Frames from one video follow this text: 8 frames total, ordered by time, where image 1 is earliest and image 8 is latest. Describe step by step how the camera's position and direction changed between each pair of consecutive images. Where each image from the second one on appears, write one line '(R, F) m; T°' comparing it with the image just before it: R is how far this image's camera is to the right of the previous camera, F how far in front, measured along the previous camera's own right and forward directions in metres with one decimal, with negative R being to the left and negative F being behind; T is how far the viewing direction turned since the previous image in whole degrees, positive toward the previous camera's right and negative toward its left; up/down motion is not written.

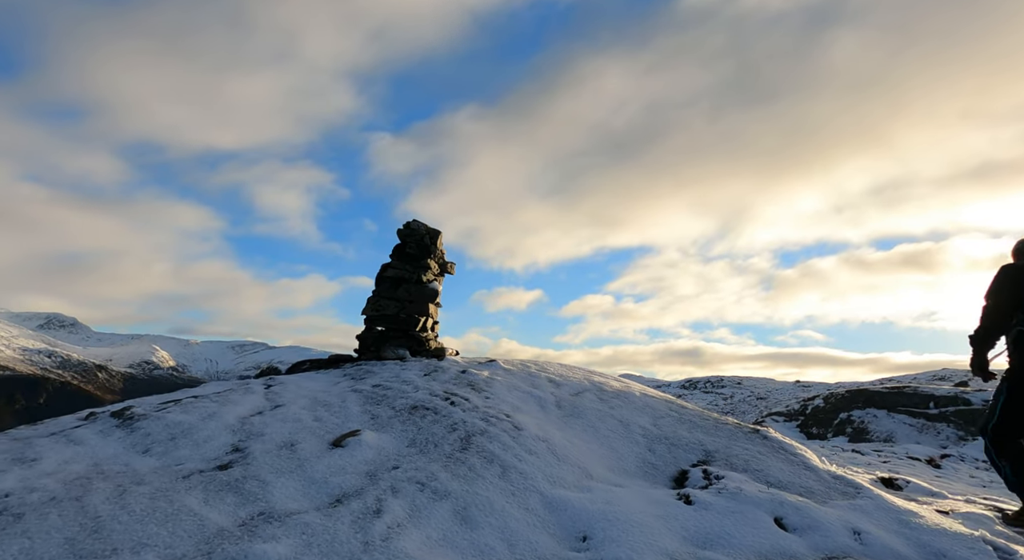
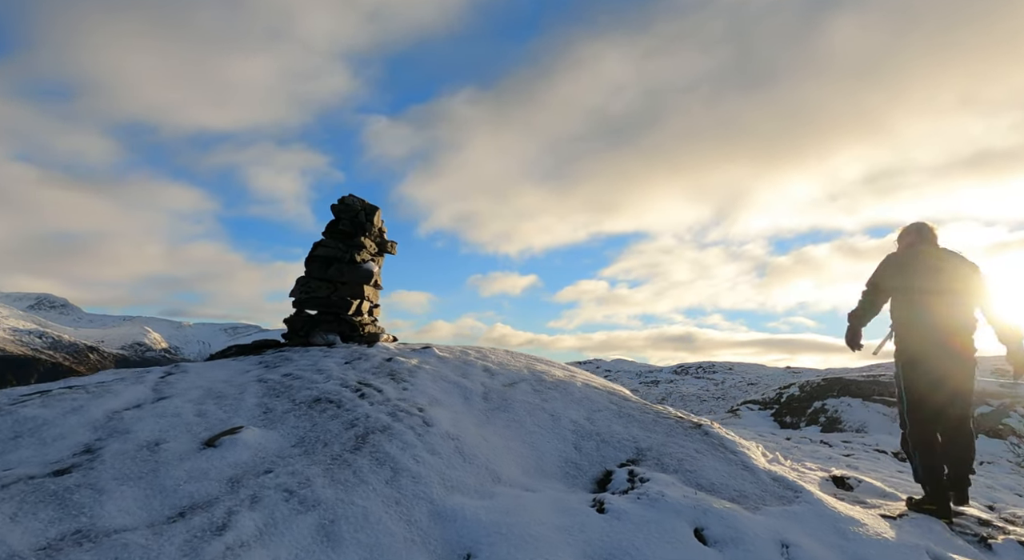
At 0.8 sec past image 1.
(+1.1, +0.8) m; +1°
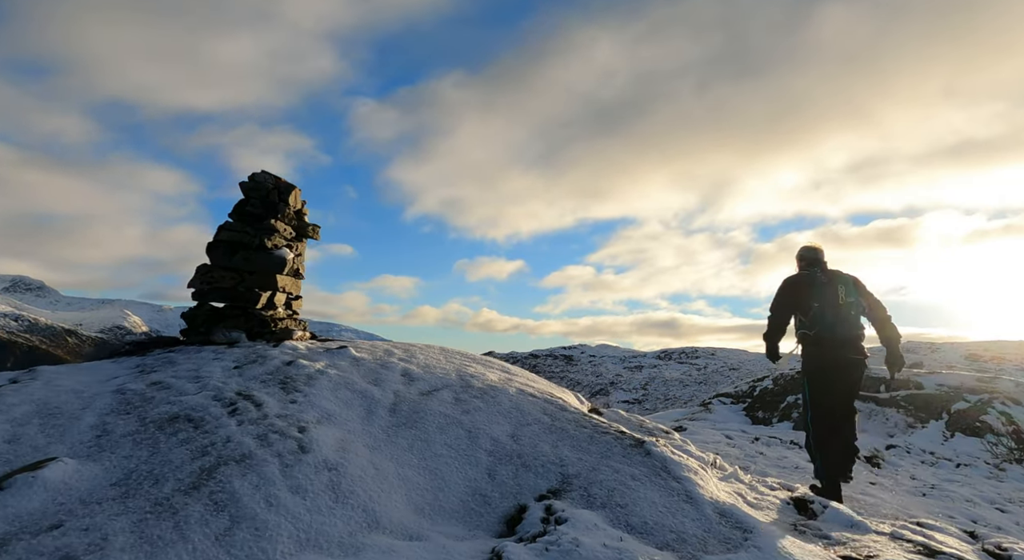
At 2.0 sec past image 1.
(+1.0, +1.3) m; +1°
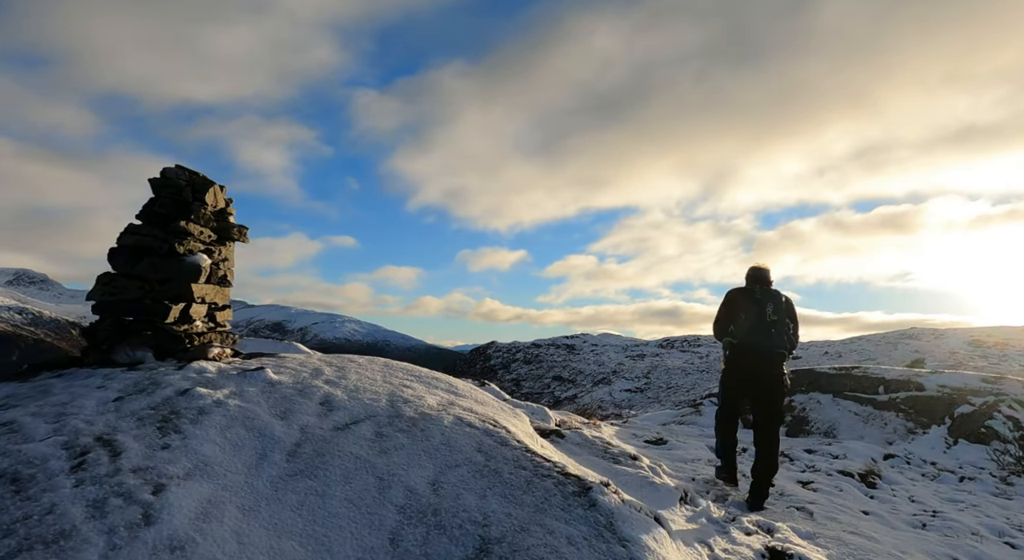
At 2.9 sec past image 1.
(+0.9, +1.2) m; 0°
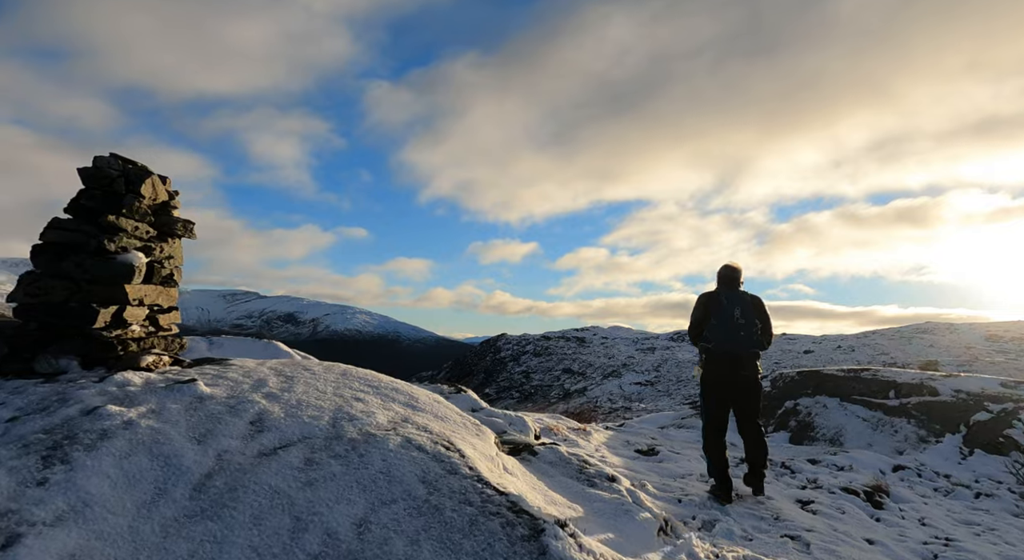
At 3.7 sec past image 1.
(+0.7, +0.9) m; -1°
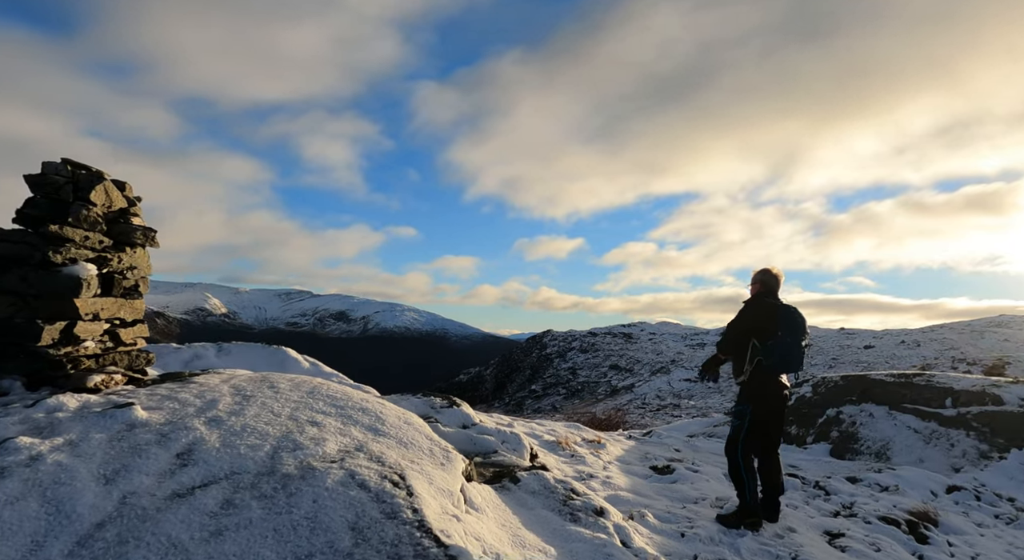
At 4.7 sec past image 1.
(+1.0, +1.0) m; -4°
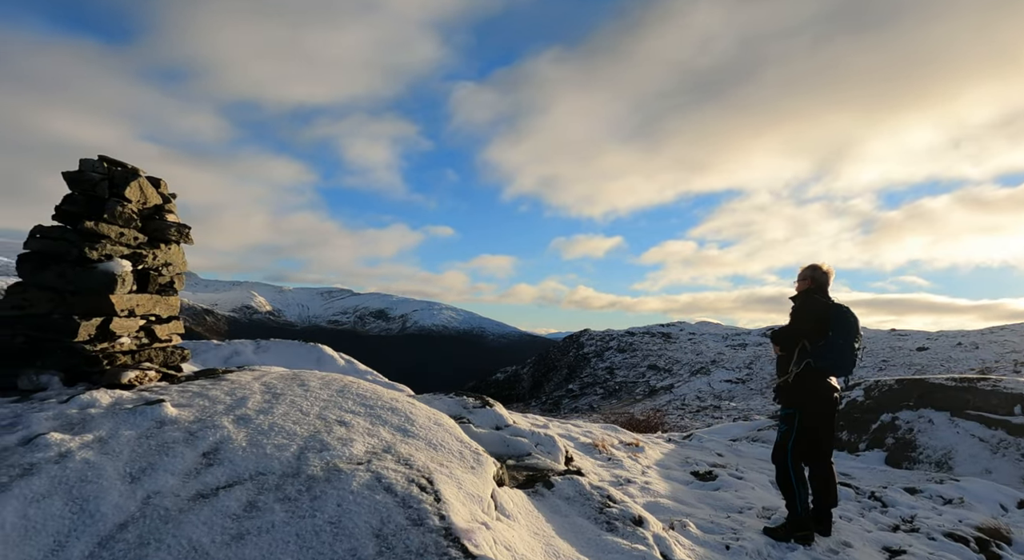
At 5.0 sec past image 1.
(0.0, +0.3) m; -4°
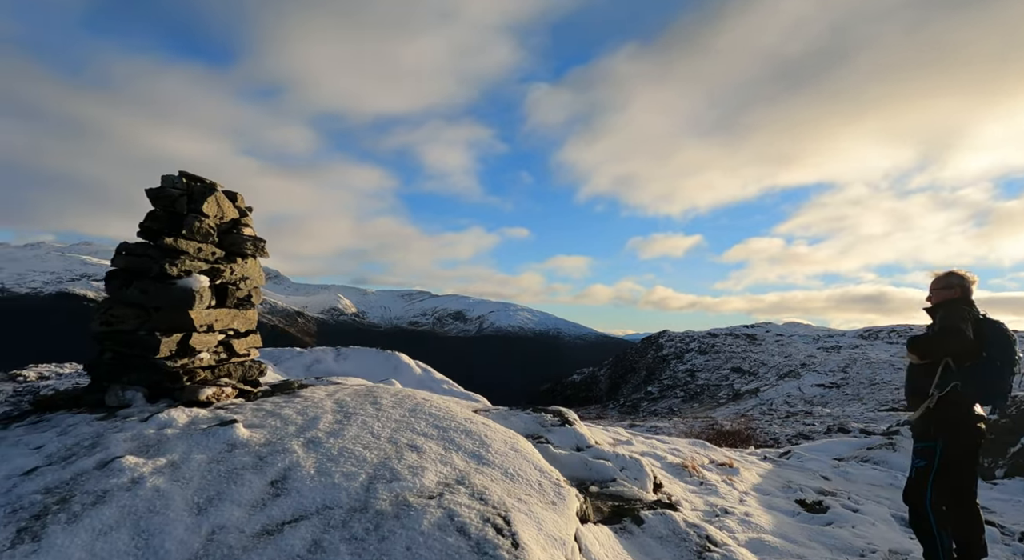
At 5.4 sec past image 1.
(-0.1, +0.7) m; -8°
